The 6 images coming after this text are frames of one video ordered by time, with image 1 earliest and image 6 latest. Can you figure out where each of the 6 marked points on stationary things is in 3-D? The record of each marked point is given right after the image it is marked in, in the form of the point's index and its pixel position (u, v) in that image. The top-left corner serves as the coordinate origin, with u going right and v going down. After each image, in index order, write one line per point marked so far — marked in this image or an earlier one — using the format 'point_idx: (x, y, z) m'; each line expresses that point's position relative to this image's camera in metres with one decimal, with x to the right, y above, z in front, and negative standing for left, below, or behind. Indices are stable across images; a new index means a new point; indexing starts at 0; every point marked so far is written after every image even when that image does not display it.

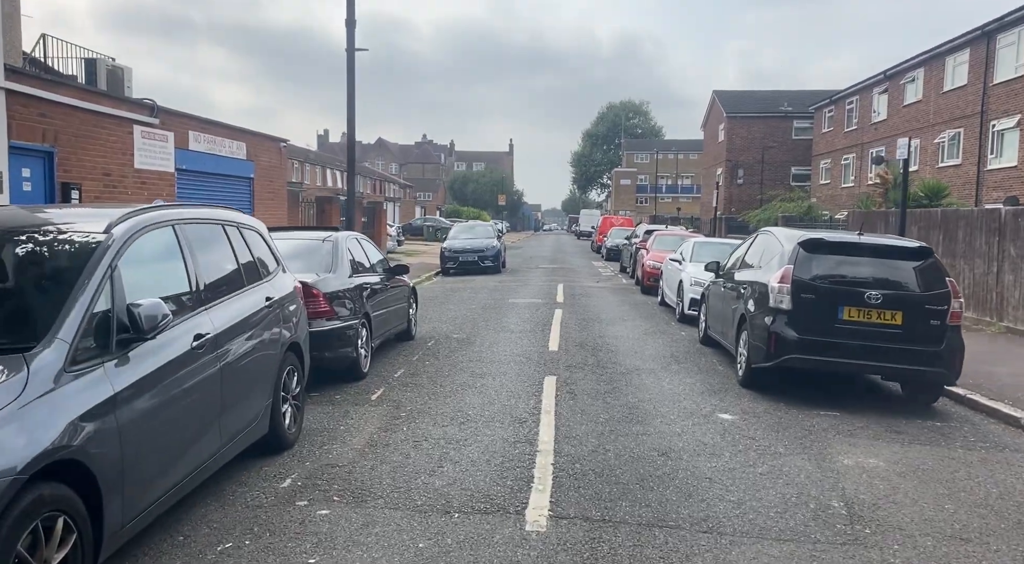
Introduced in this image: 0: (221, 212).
0: (-2.0, +0.5, +5.4) m
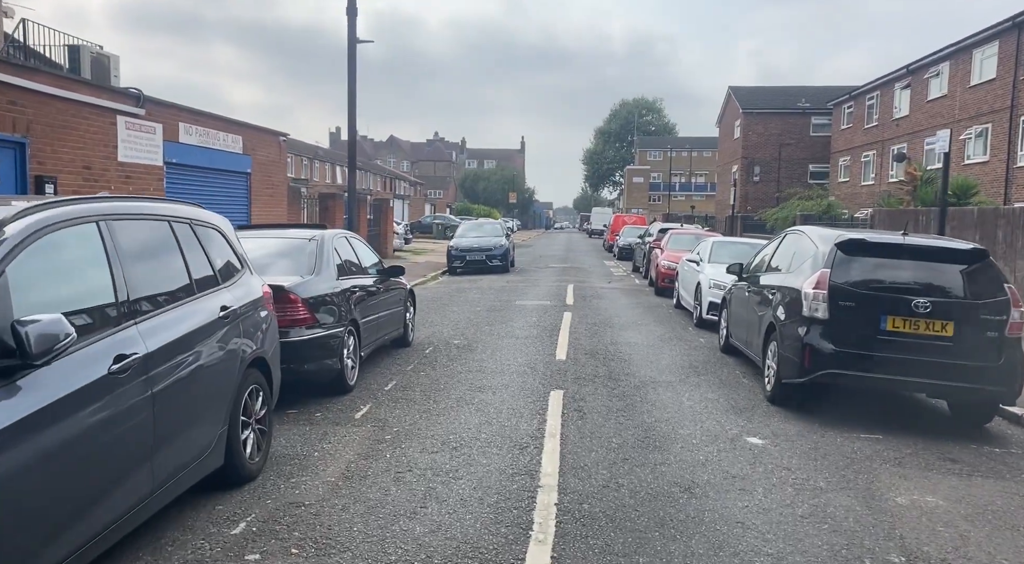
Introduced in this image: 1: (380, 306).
0: (-2.0, +0.4, +4.7) m
1: (-1.5, -0.3, +8.9) m
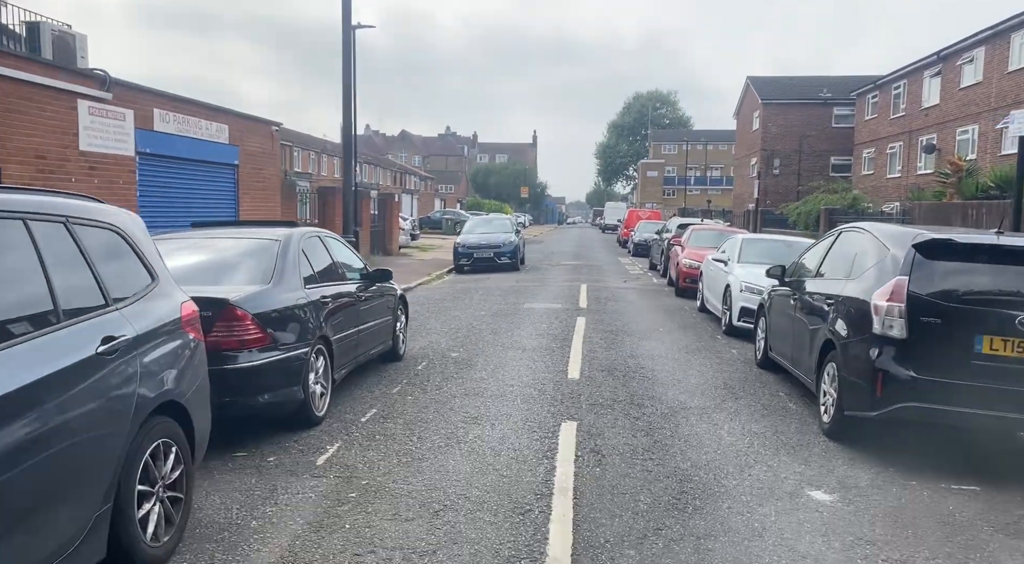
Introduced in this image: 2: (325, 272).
0: (-2.1, +0.3, +3.4) m
1: (-1.5, -0.3, +7.6) m
2: (-1.7, +0.1, +7.0) m
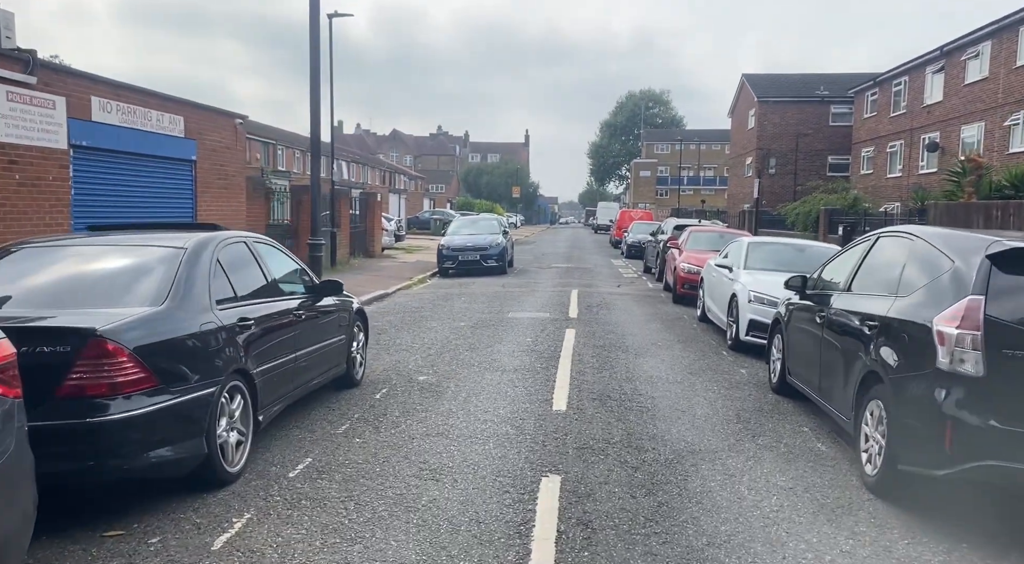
0: (-2.2, +0.2, +2.1) m
1: (-1.7, -0.5, +6.4) m
2: (-1.9, 0.0, +5.8) m
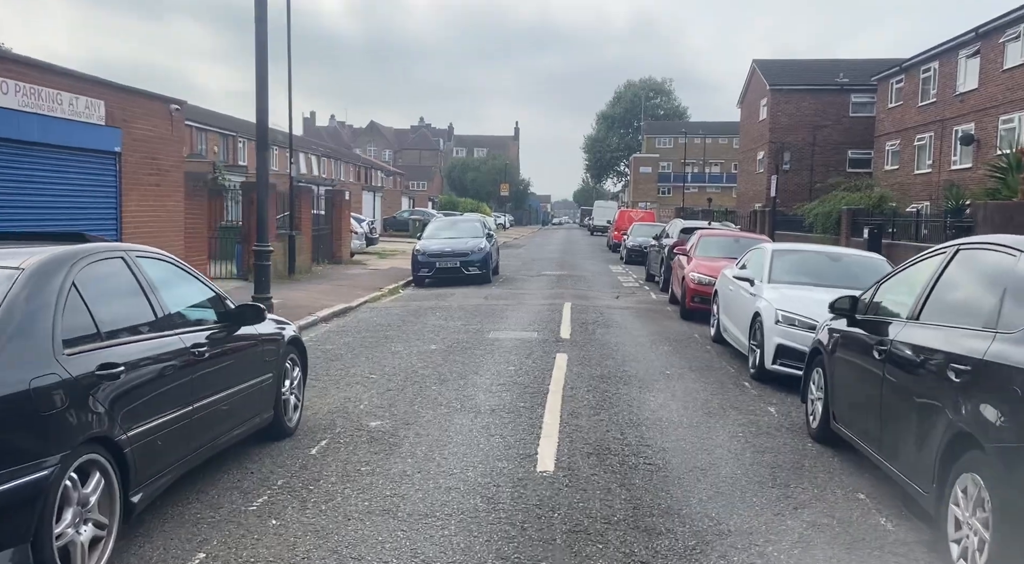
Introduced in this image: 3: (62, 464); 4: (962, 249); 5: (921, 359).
0: (-2.4, +0.1, +0.6) m
1: (-1.9, -0.6, +4.9) m
2: (-2.1, -0.2, +4.3) m
3: (-1.9, -0.8, +3.2) m
4: (+2.8, +0.2, +5.0) m
5: (+2.4, -0.5, +4.5) m
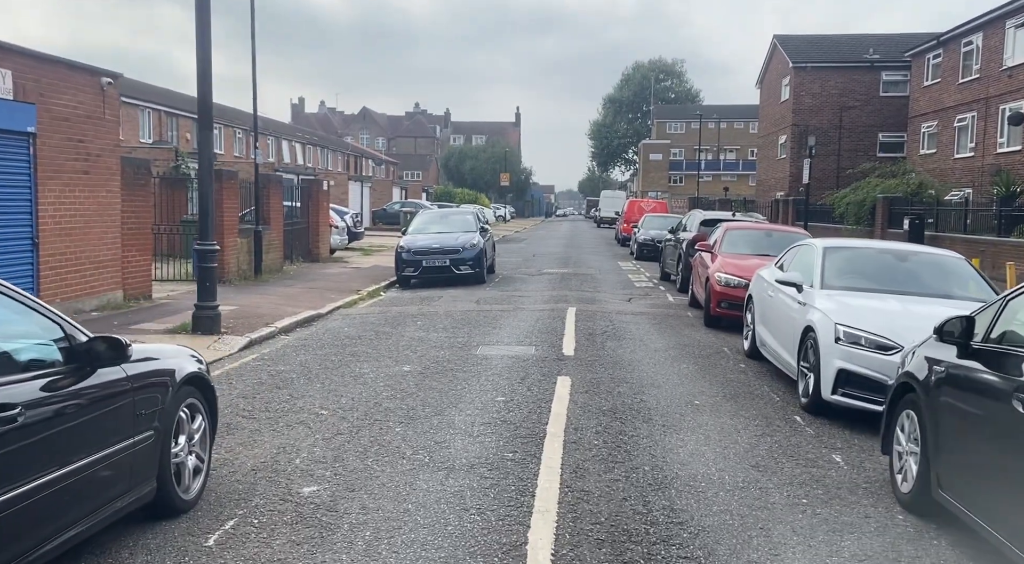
0: (-2.6, -0.1, -1.0) m
1: (-2.0, -0.7, +3.3) m
2: (-2.2, -0.3, +2.7) m
3: (-2.0, -0.9, +1.6) m
4: (+2.7, +0.1, +3.4) m
5: (+2.3, -0.6, +2.9) m
